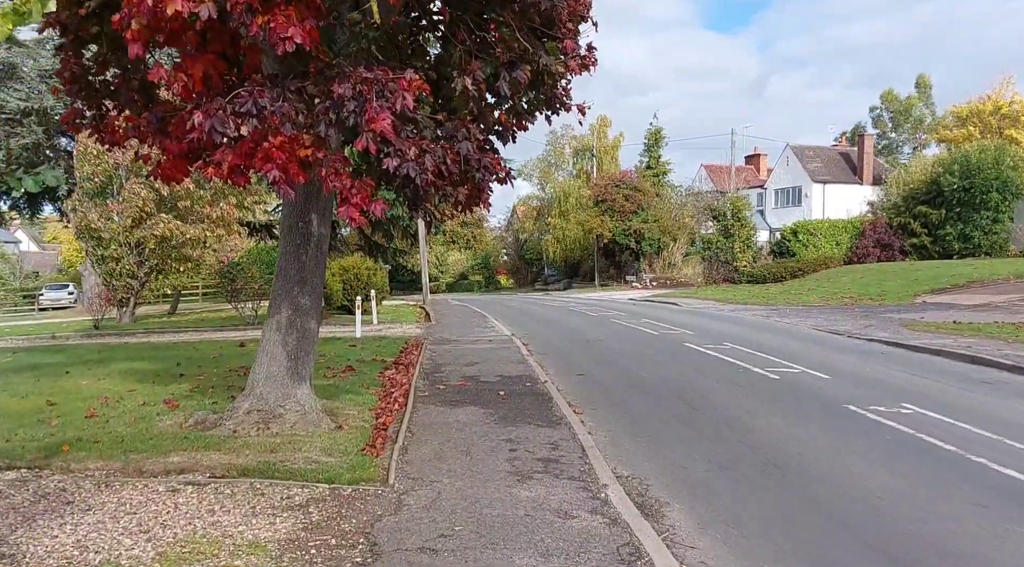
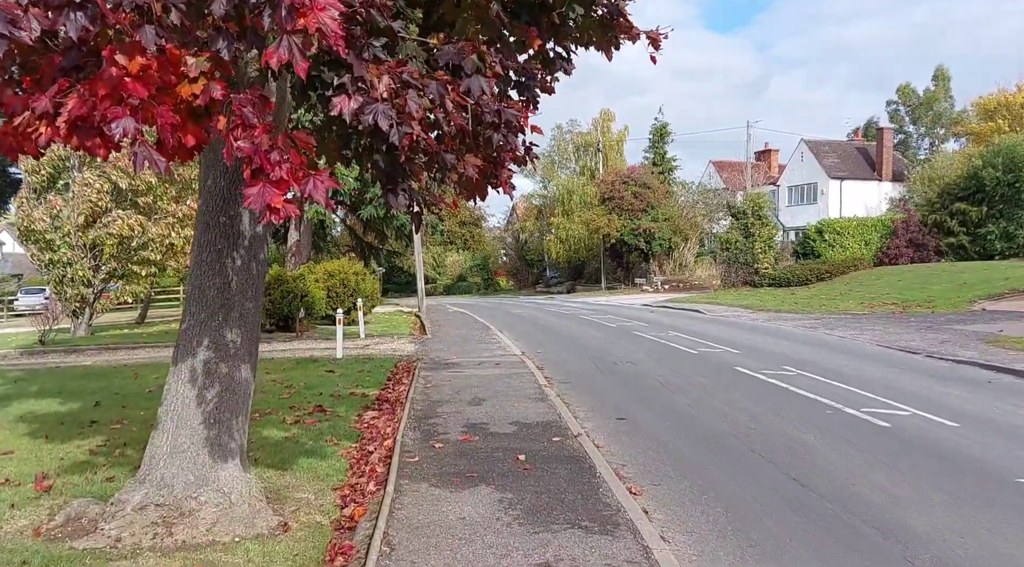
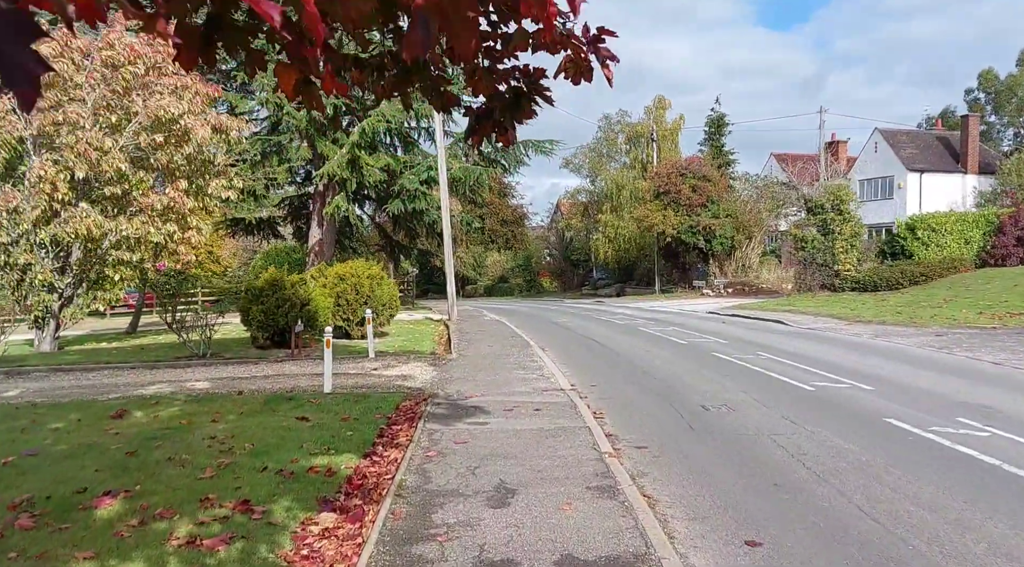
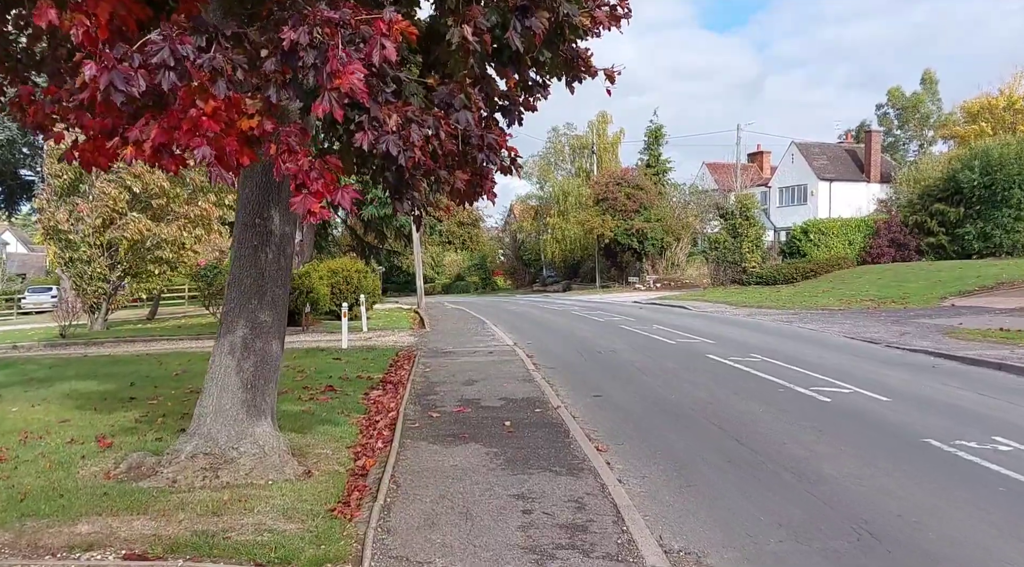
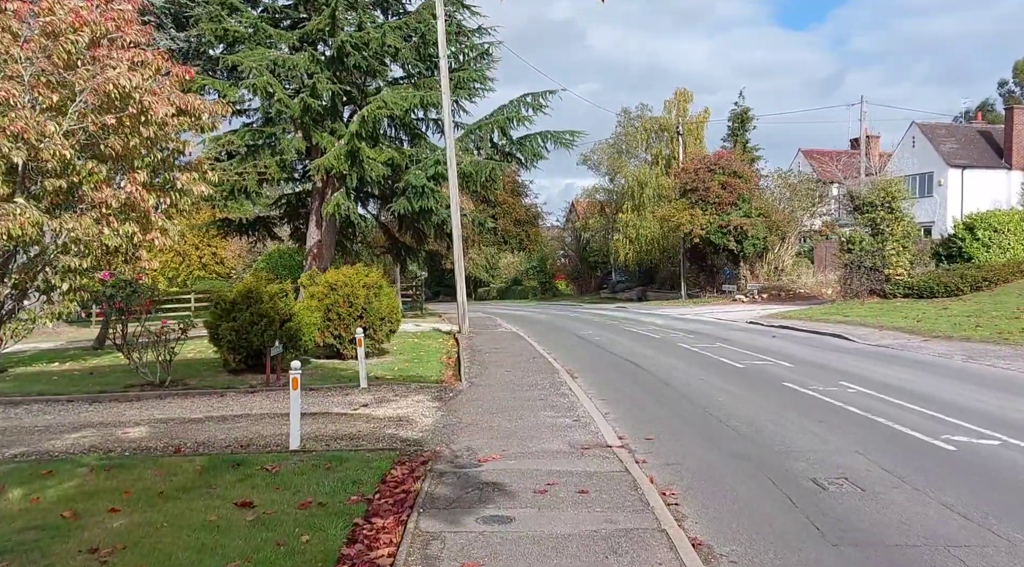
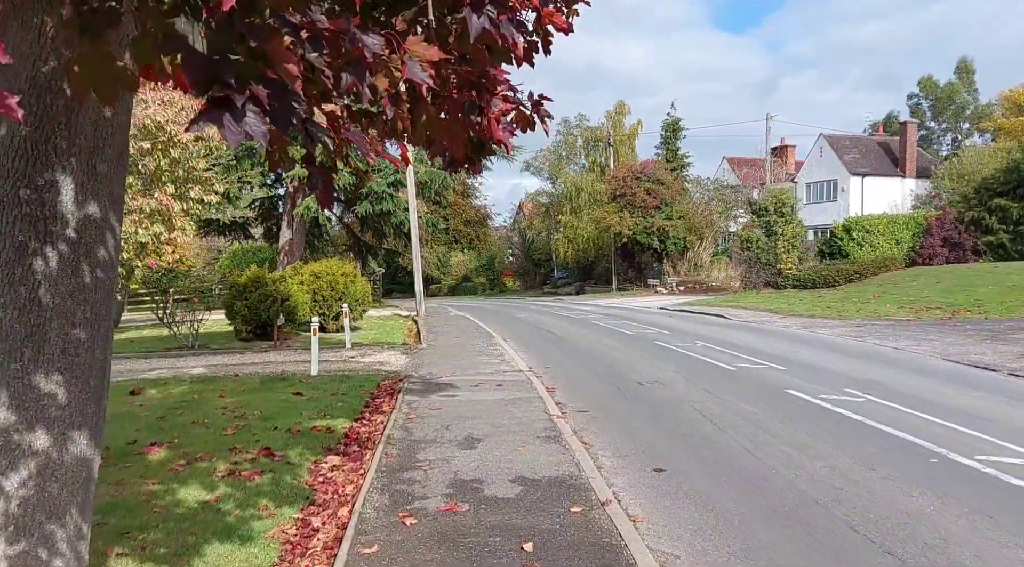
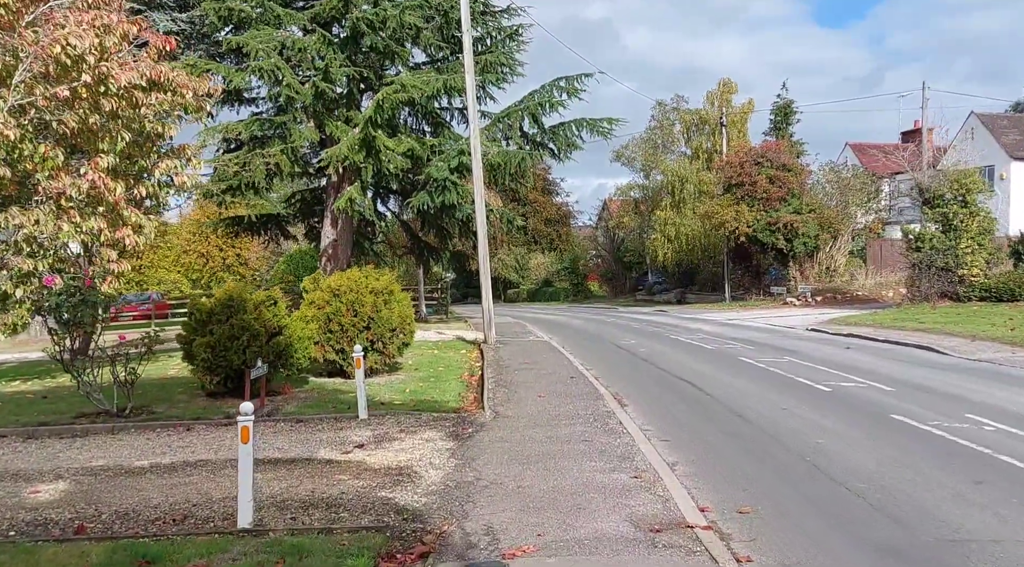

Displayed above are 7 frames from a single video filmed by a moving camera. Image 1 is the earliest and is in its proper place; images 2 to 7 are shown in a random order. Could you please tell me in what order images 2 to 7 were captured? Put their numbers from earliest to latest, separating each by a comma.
4, 2, 6, 3, 5, 7
